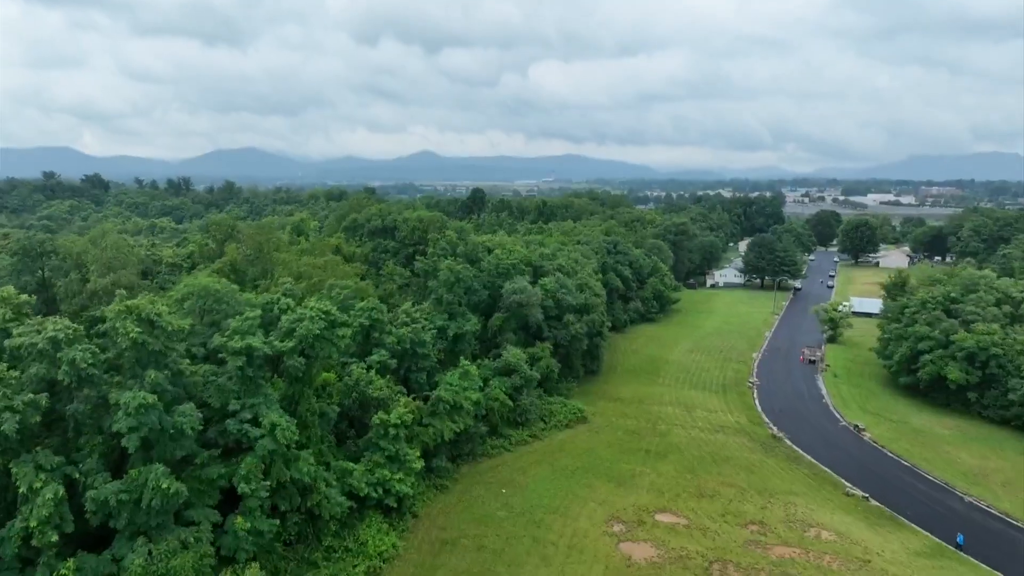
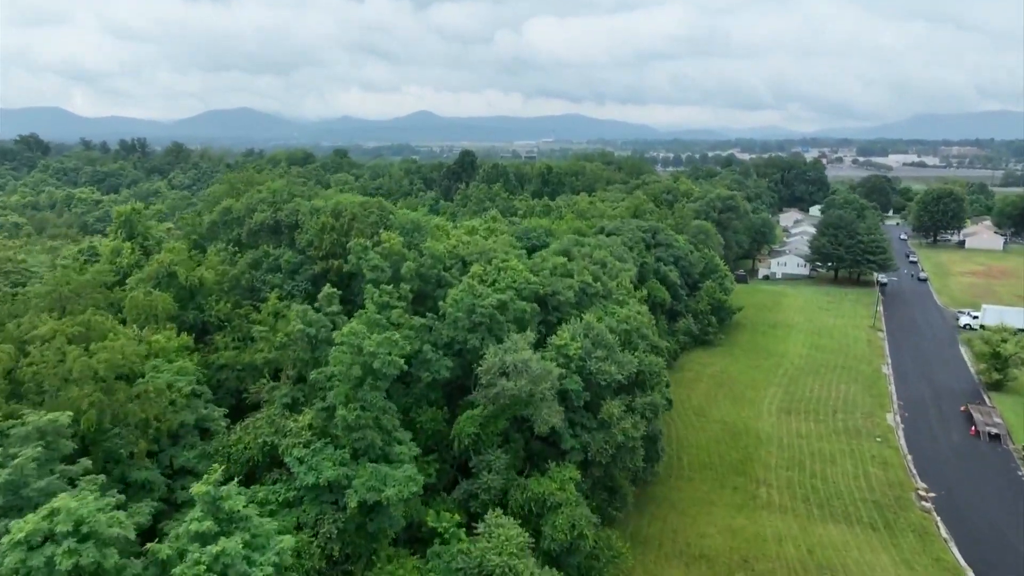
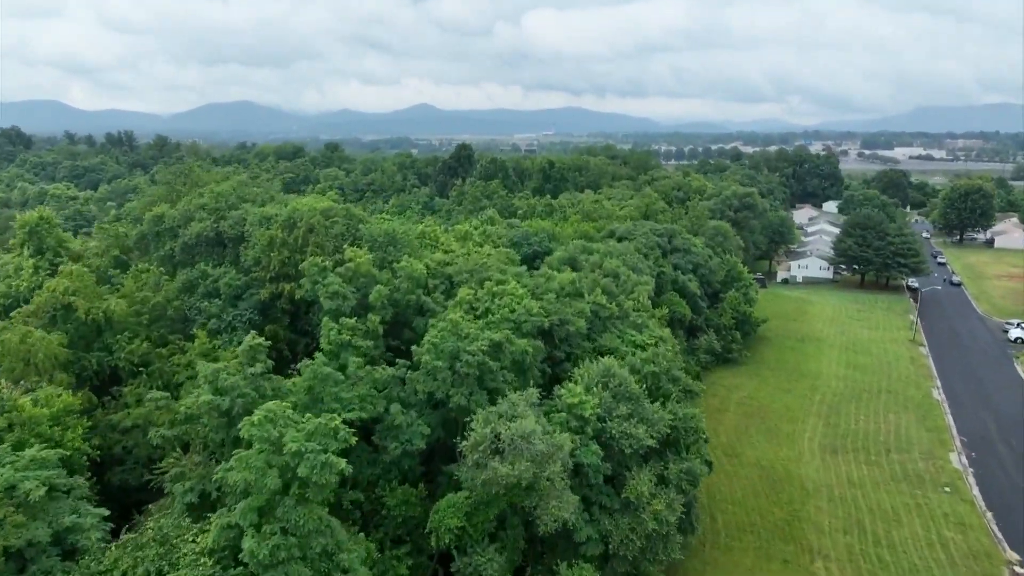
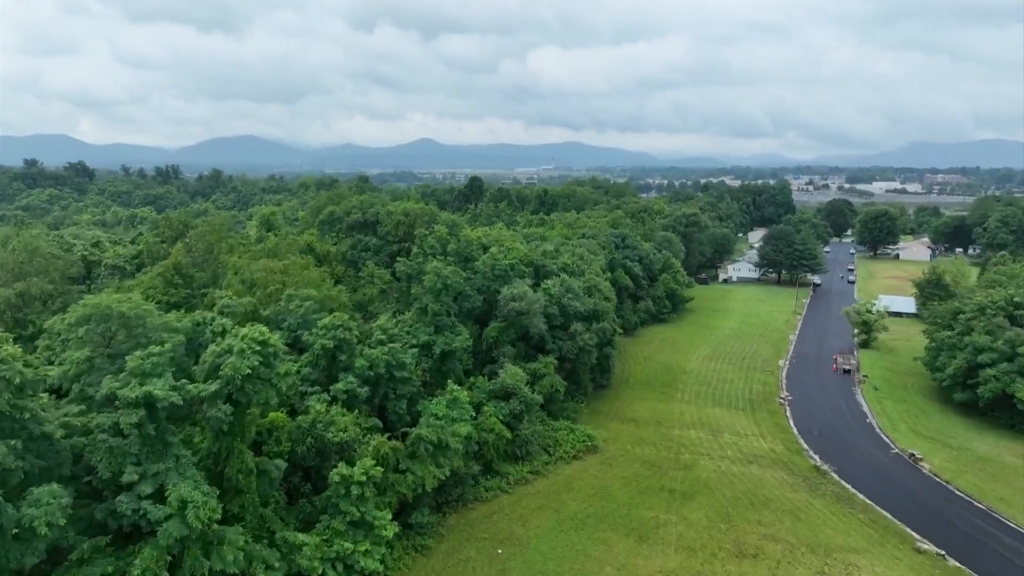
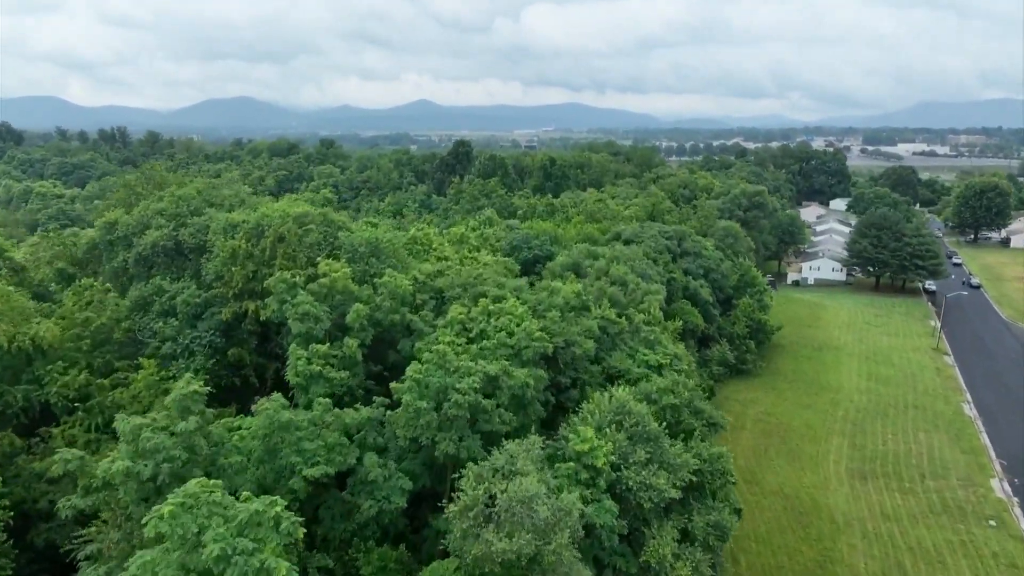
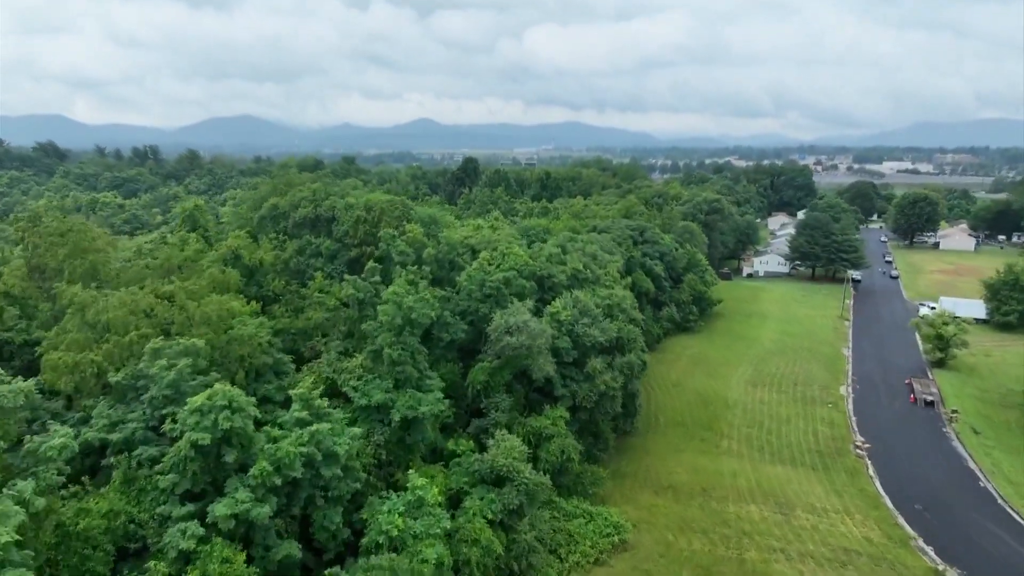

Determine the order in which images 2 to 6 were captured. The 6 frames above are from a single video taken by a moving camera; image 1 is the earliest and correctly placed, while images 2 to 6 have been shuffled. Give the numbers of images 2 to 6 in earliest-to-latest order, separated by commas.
4, 6, 2, 3, 5
